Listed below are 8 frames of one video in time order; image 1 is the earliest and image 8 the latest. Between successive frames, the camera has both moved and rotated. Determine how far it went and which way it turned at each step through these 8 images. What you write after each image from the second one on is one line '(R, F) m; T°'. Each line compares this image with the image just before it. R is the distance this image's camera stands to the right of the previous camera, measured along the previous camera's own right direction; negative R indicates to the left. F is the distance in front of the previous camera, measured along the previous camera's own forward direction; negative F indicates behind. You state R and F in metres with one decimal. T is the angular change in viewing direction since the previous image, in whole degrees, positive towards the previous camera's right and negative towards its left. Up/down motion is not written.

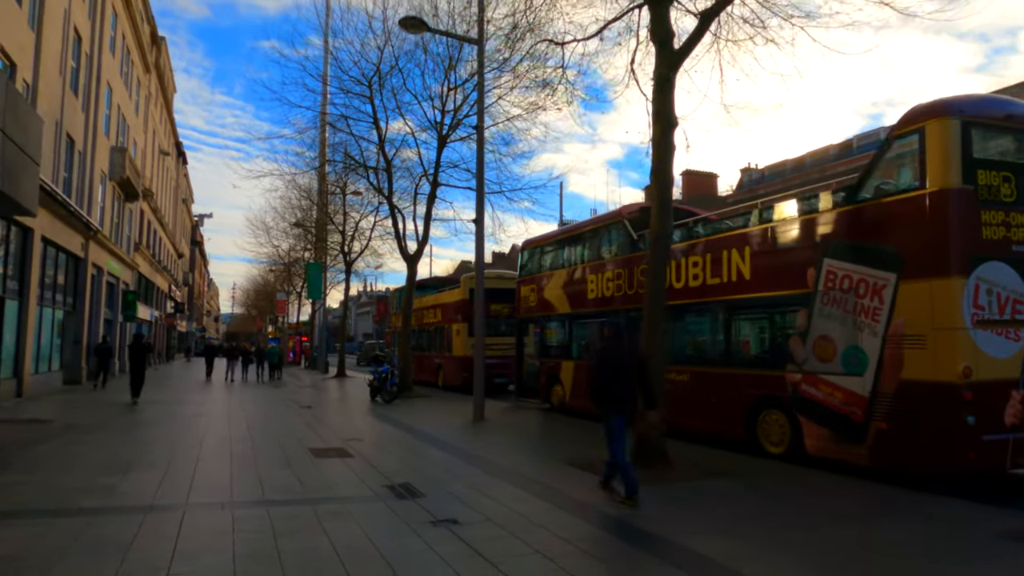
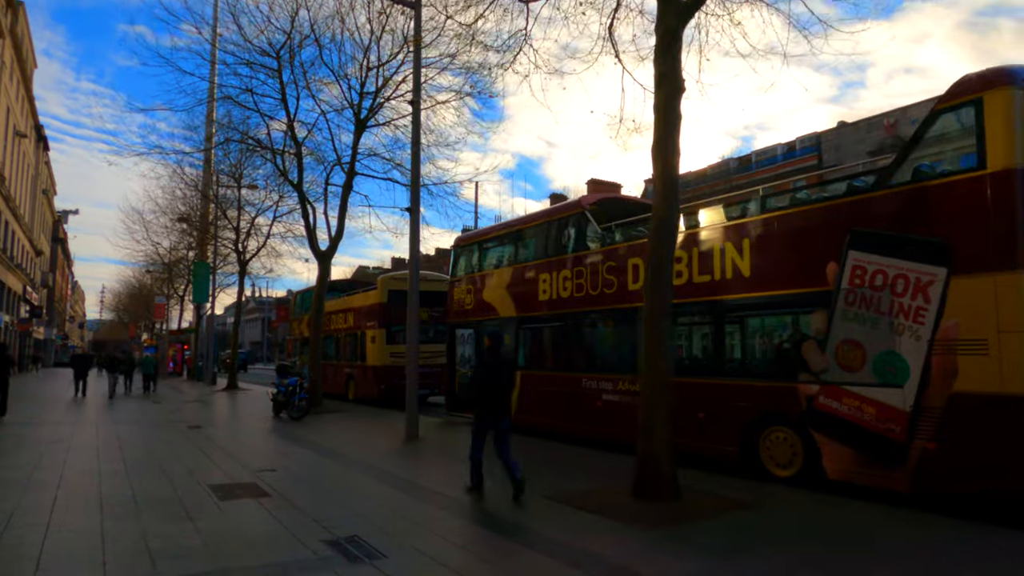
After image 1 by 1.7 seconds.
(-0.9, +1.9) m; +9°
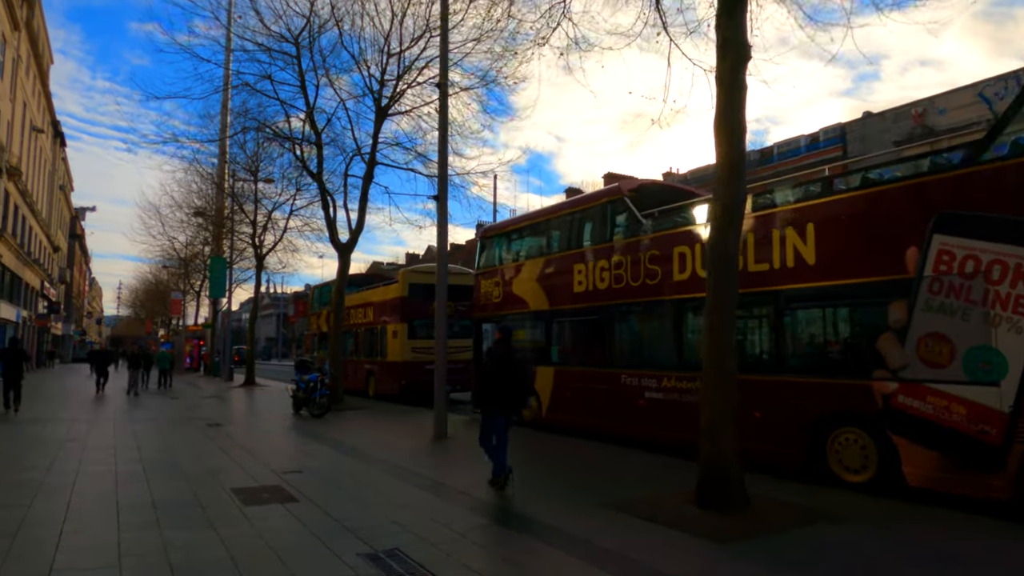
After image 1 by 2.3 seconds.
(-0.4, +0.6) m; -1°
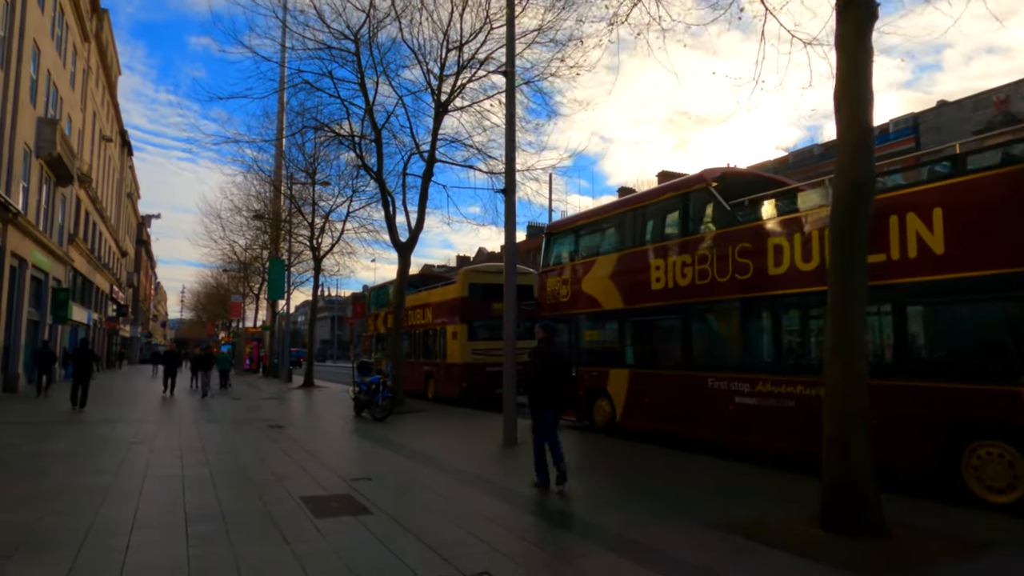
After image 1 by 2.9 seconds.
(-0.4, +0.6) m; -4°
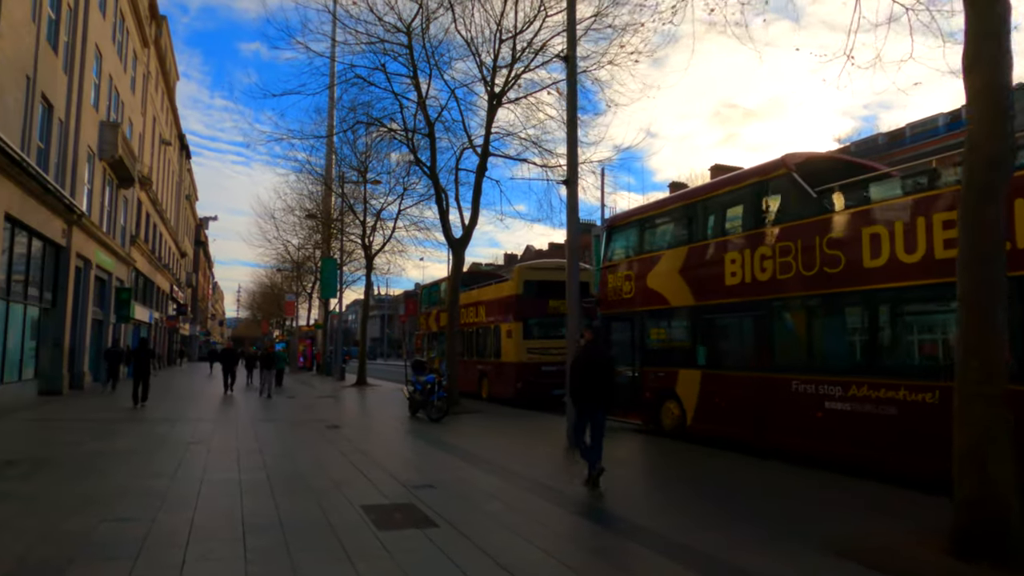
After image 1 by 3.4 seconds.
(-0.3, +0.6) m; -4°
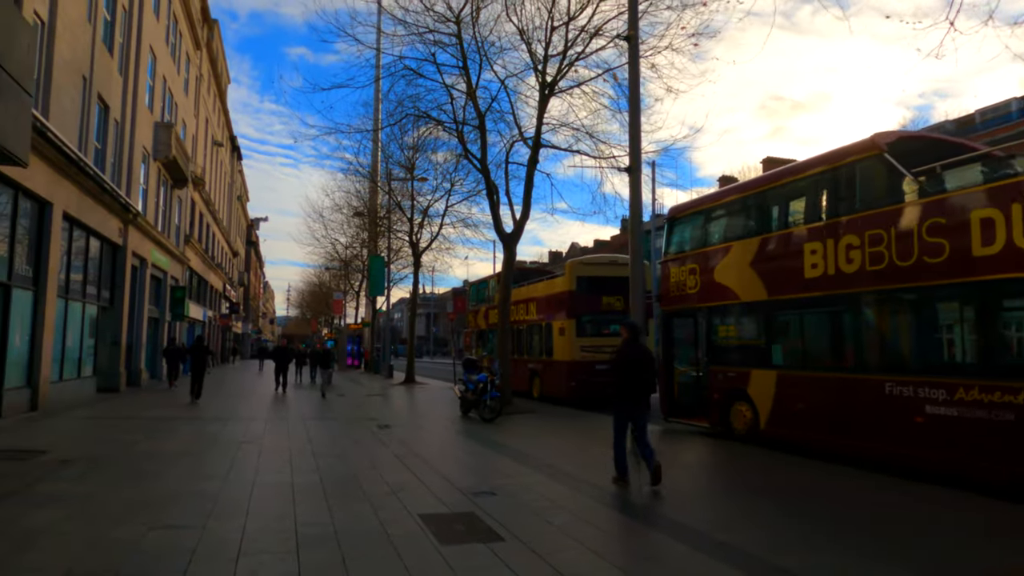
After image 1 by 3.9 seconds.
(-0.3, +0.6) m; -4°
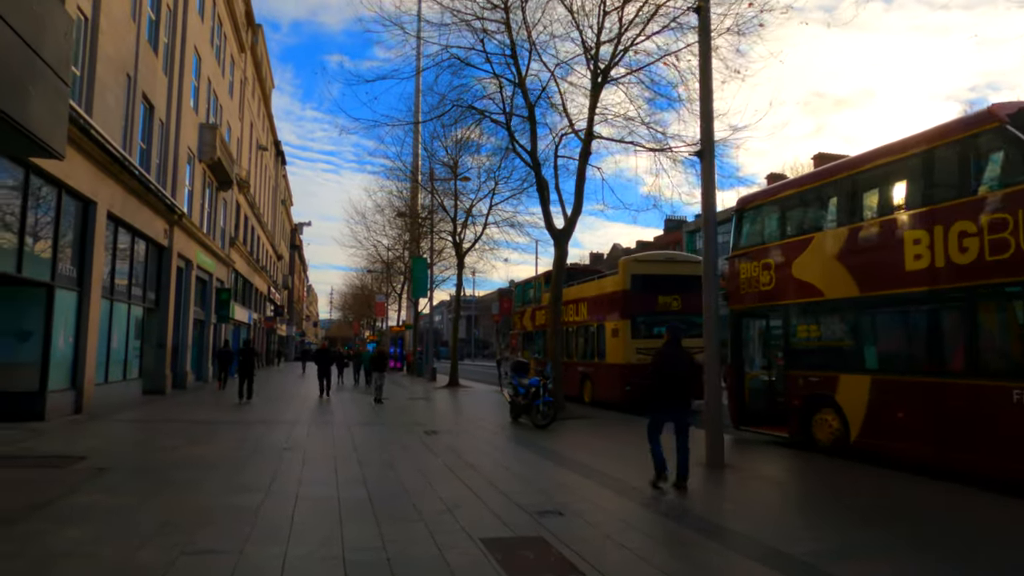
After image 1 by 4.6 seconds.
(-0.3, +0.8) m; -3°
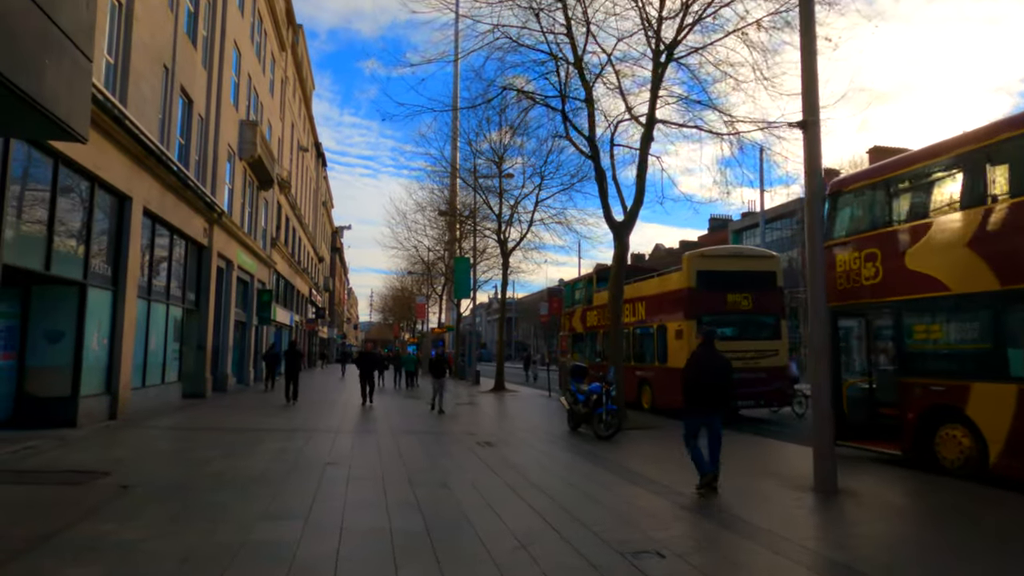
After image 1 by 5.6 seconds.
(-0.4, +1.2) m; -3°
